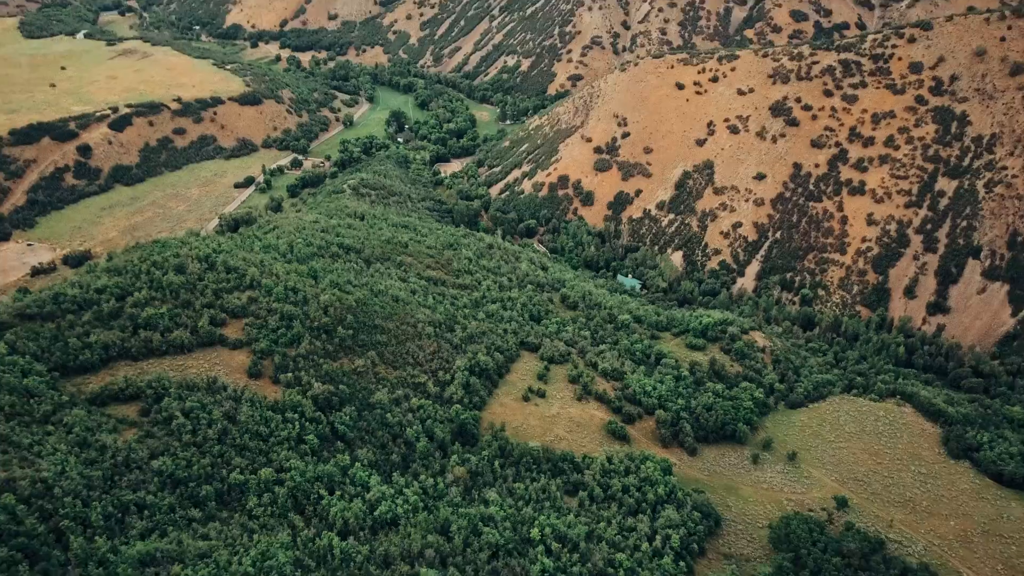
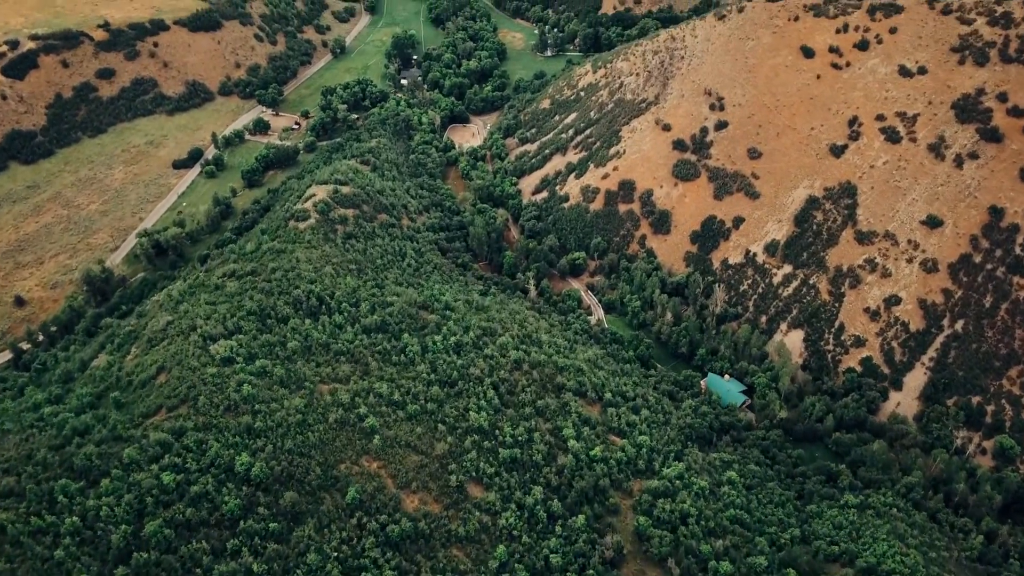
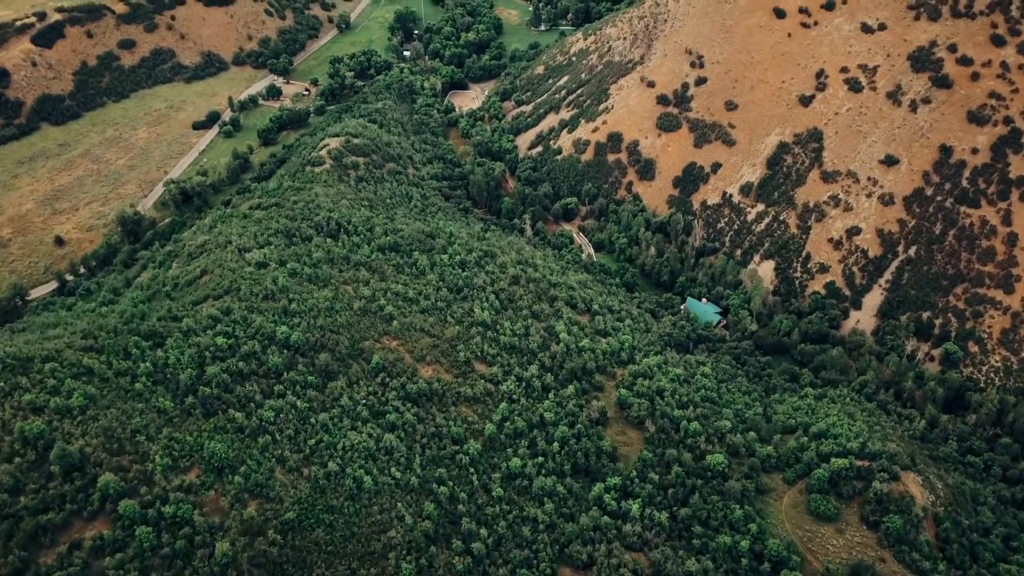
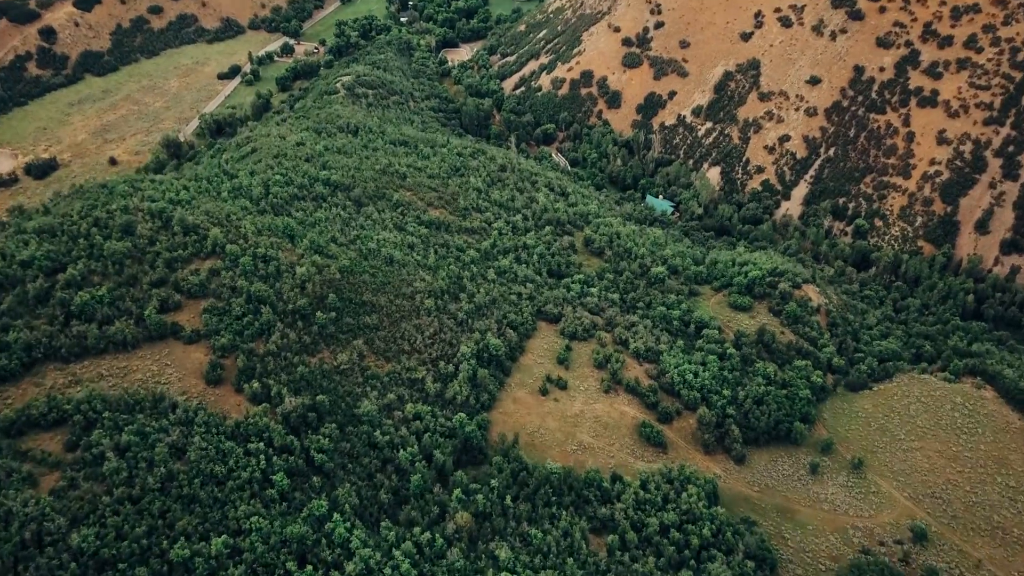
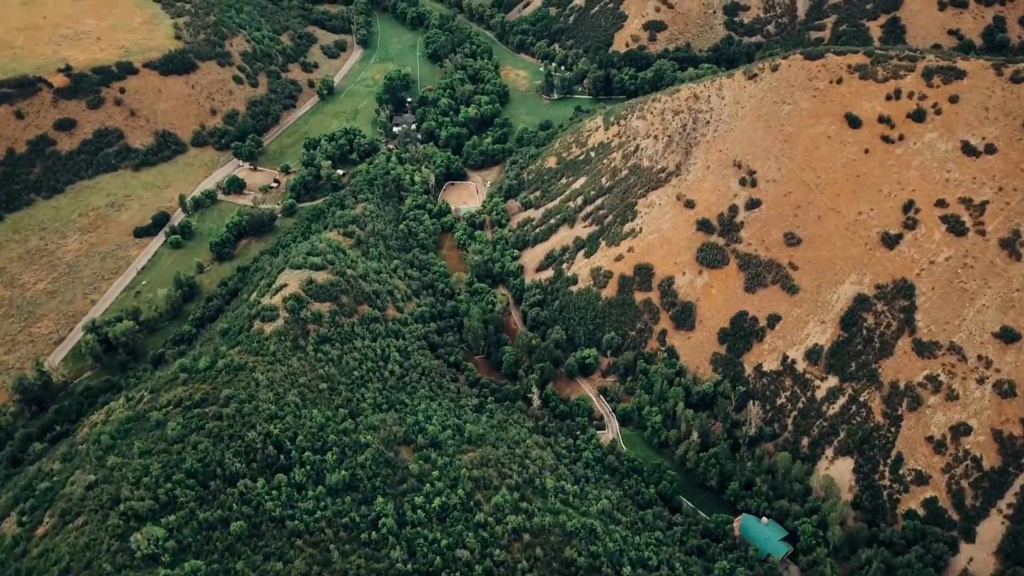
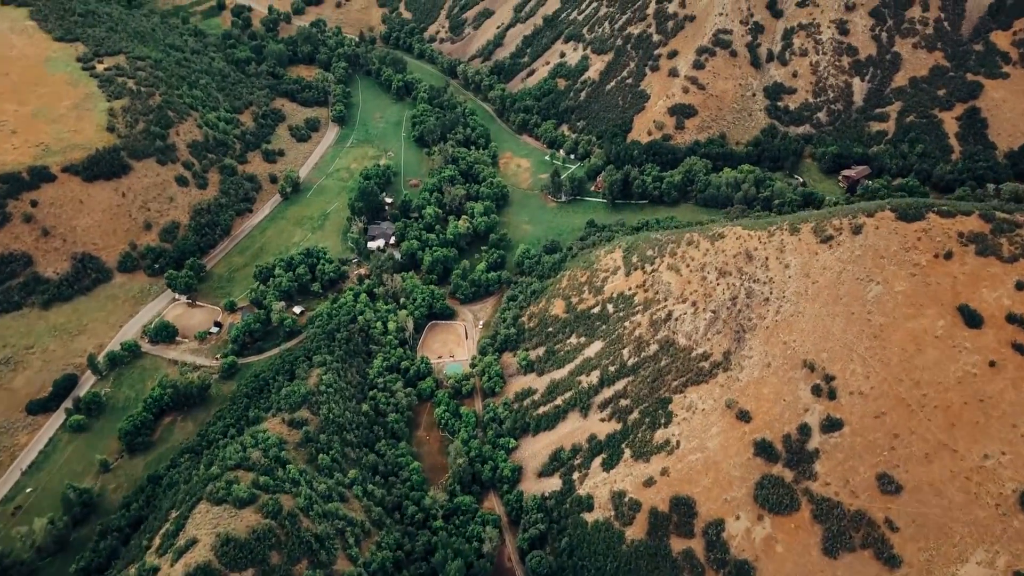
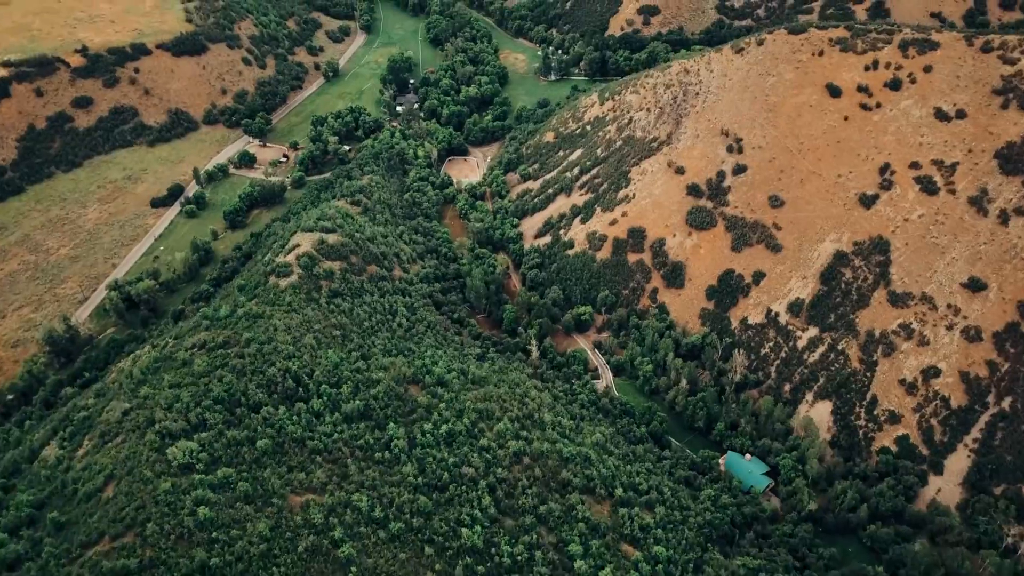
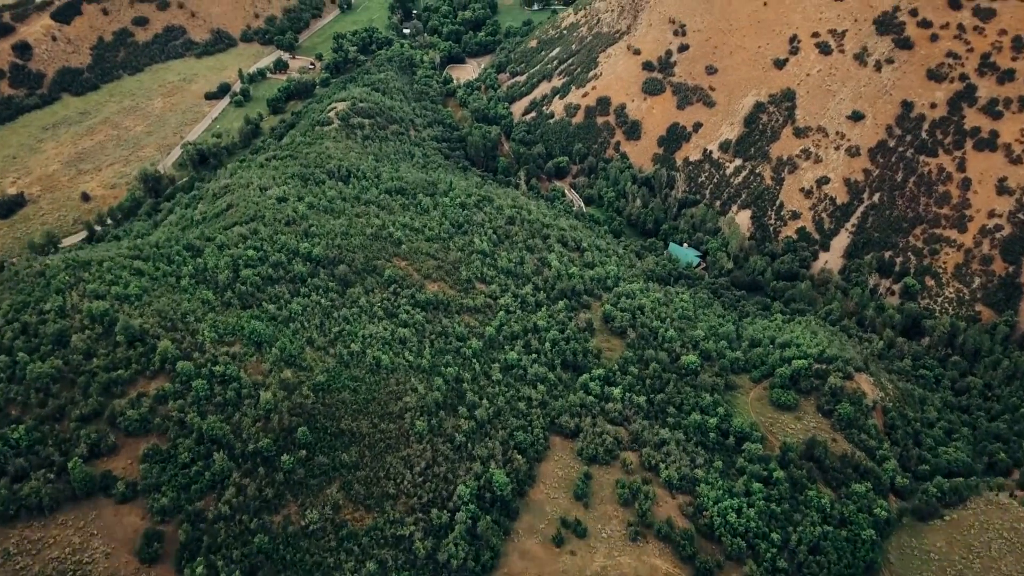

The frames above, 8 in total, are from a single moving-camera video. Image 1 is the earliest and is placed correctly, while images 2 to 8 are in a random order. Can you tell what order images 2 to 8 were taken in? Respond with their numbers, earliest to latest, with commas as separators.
4, 8, 3, 2, 7, 5, 6
